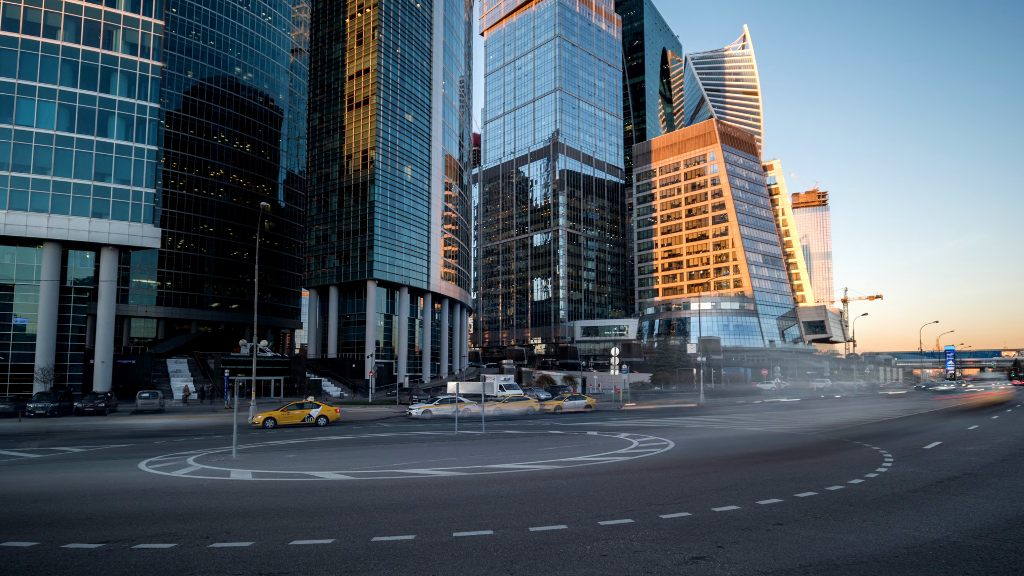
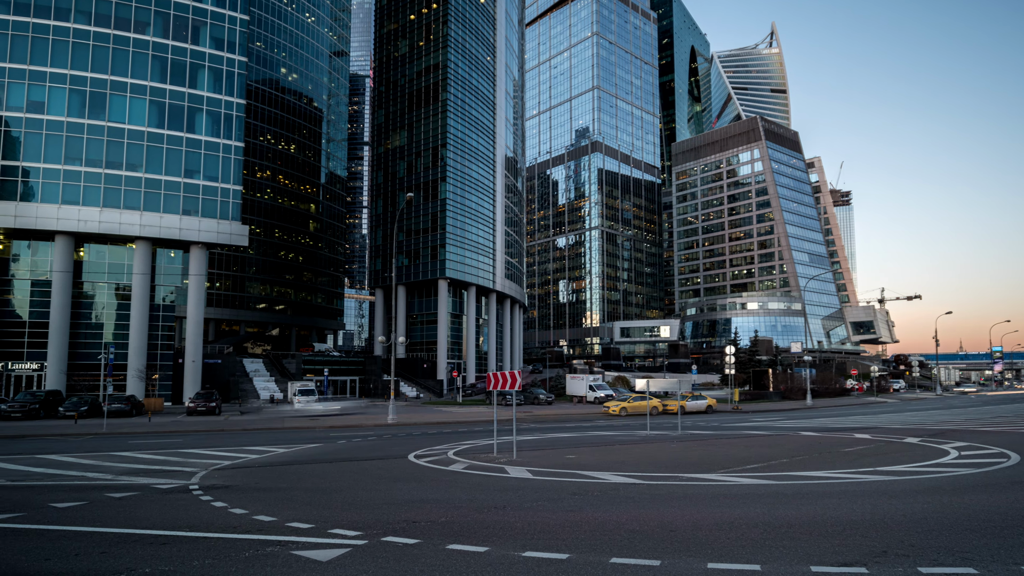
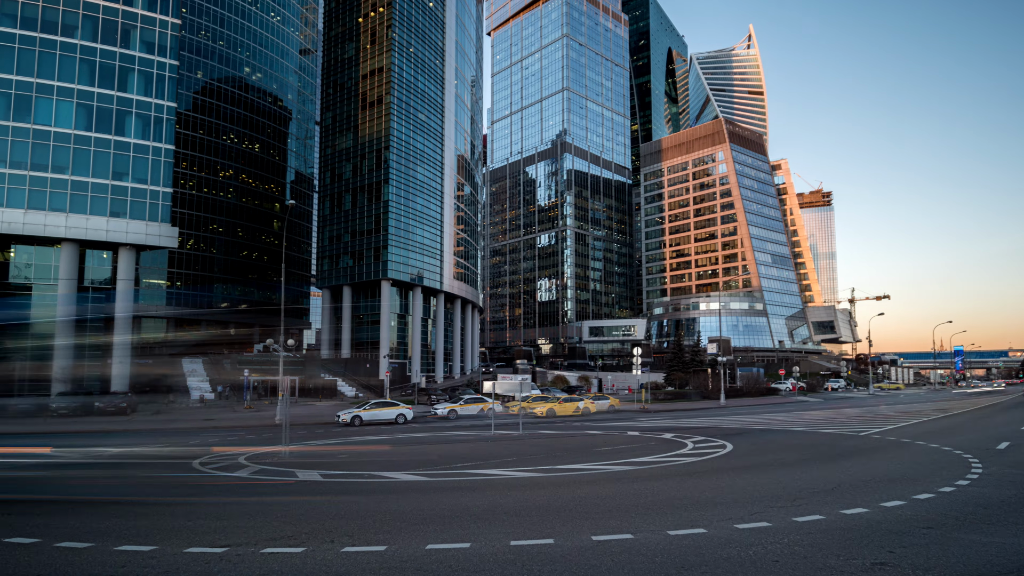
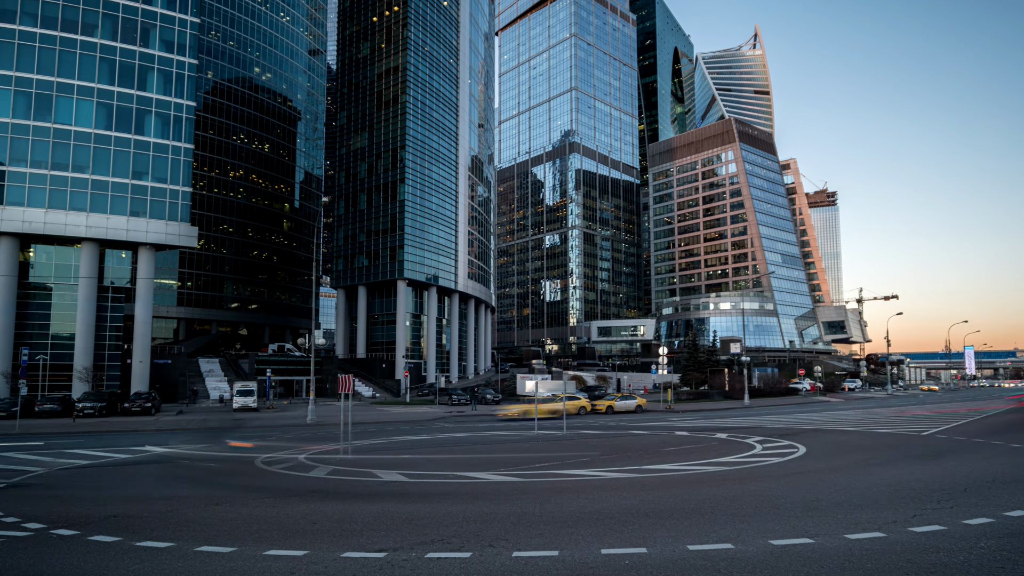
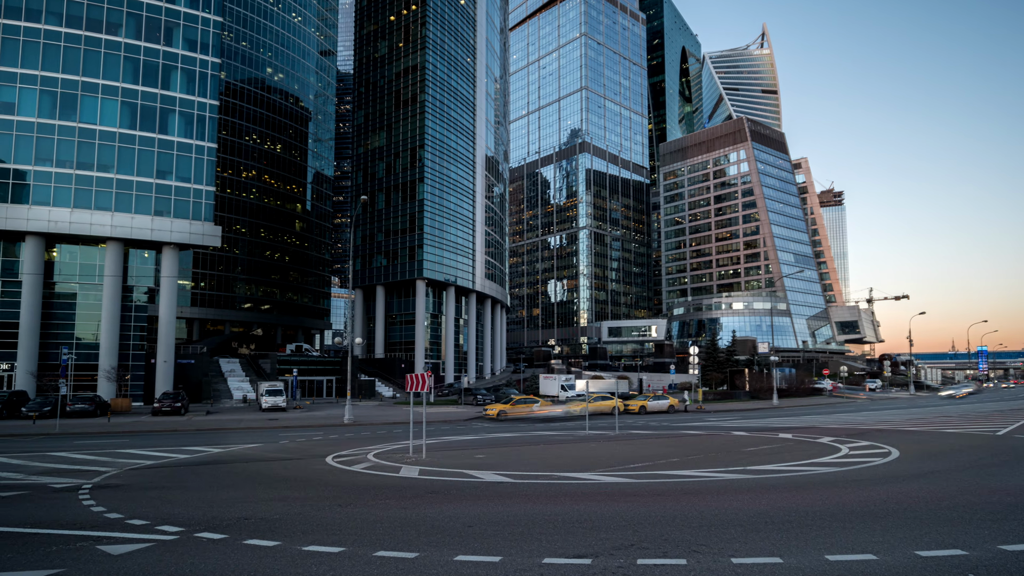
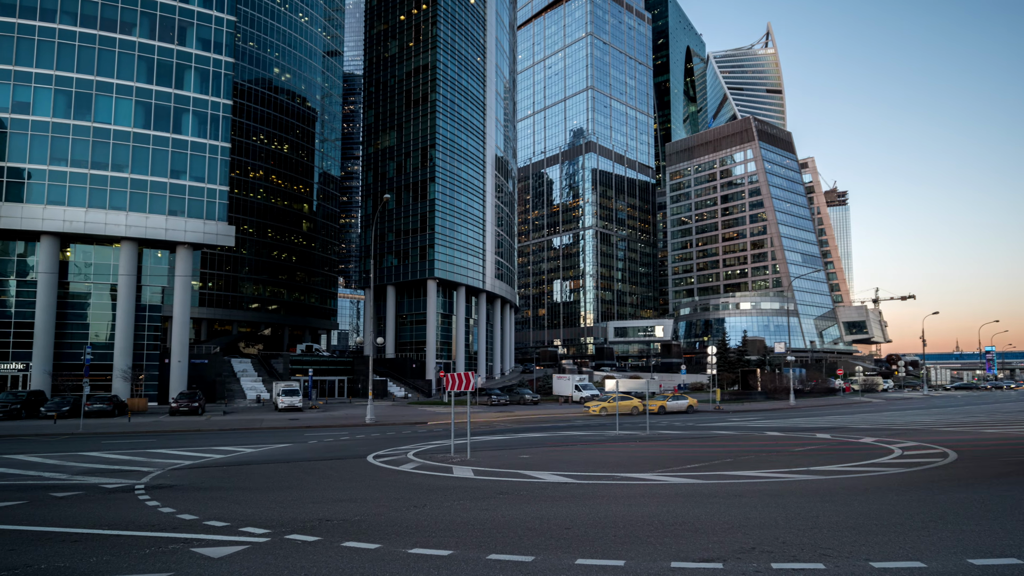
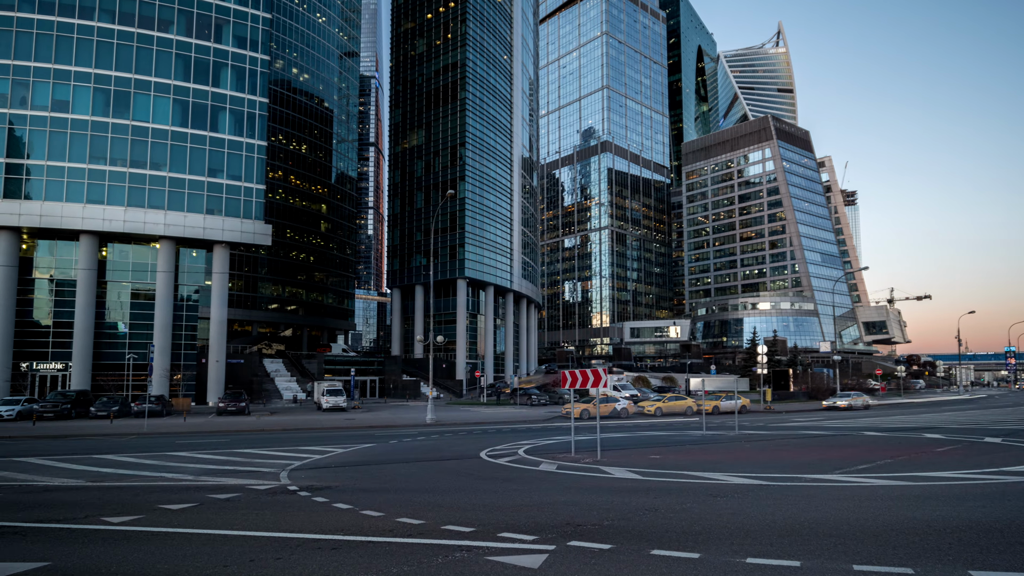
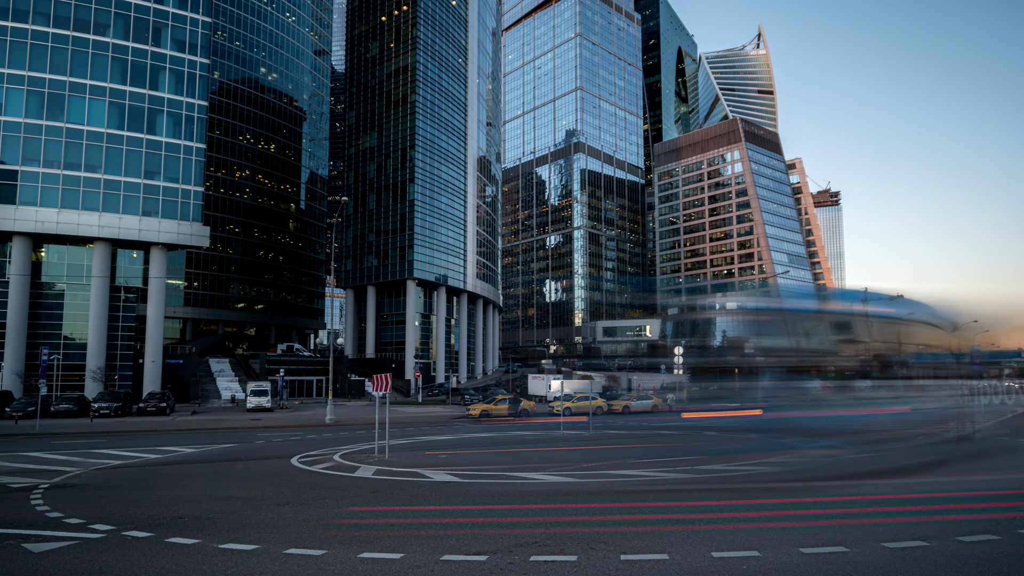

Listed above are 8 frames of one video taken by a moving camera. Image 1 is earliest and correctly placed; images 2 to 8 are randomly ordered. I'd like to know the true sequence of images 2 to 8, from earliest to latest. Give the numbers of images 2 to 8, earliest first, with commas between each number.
3, 4, 8, 5, 6, 2, 7
